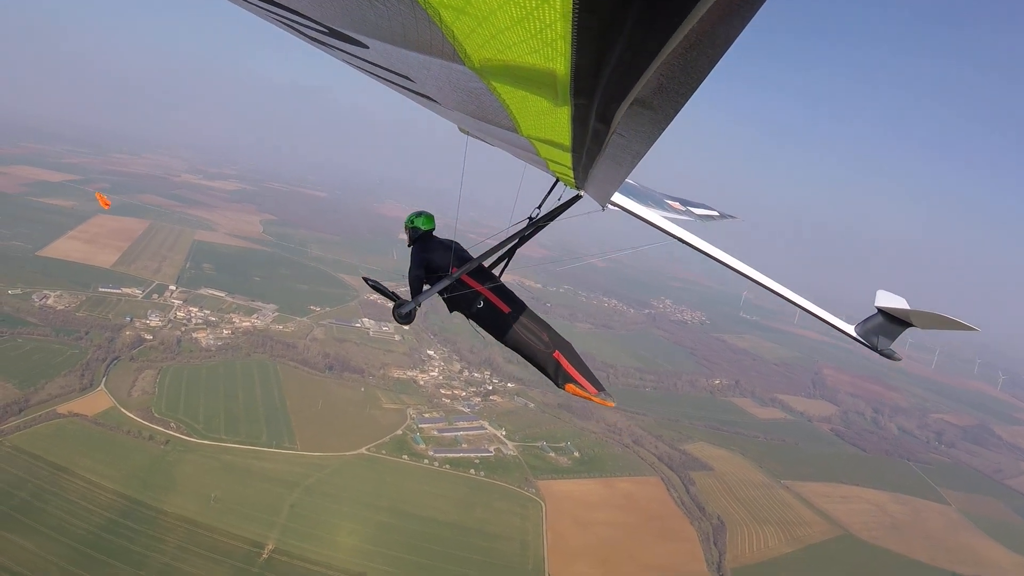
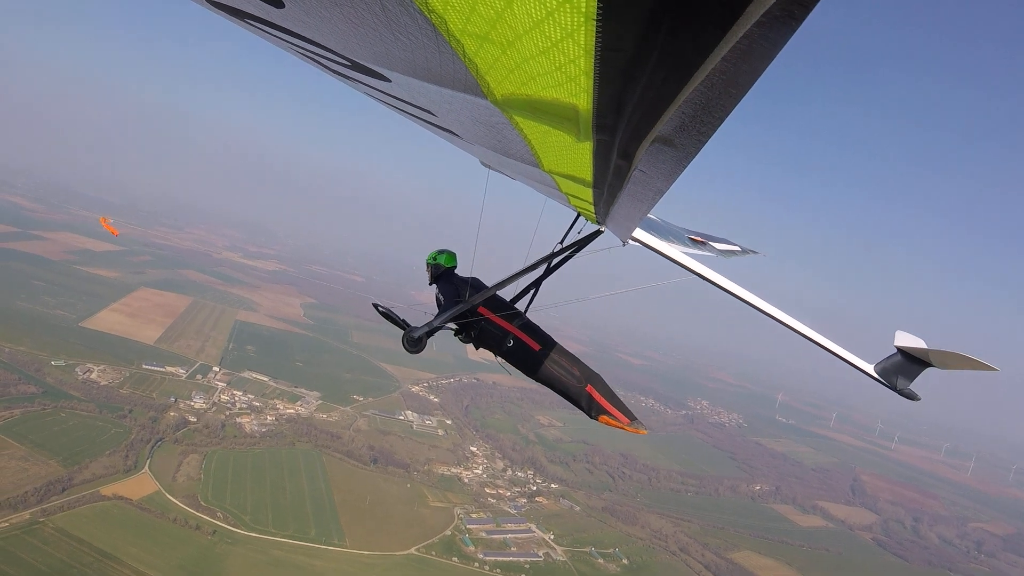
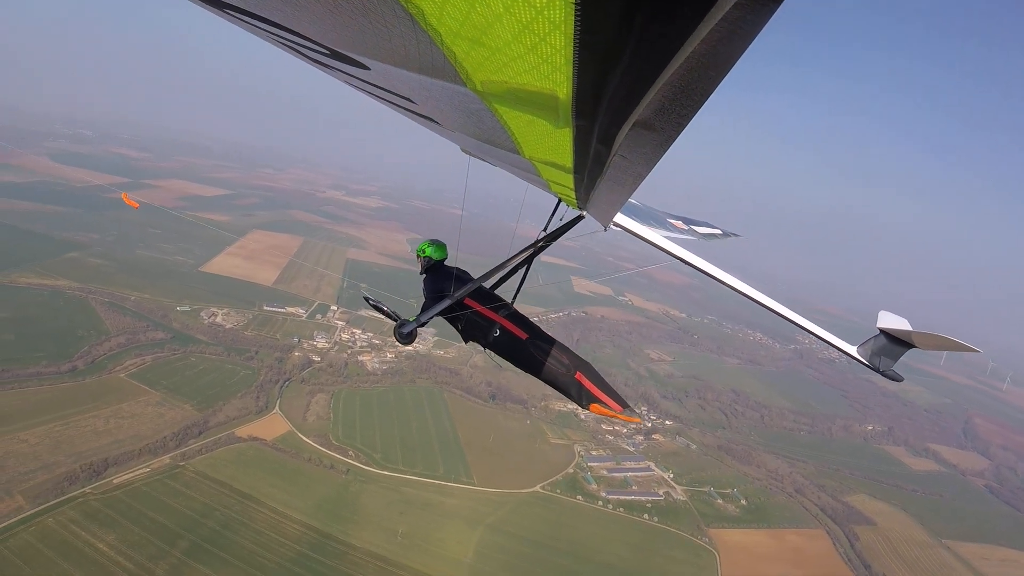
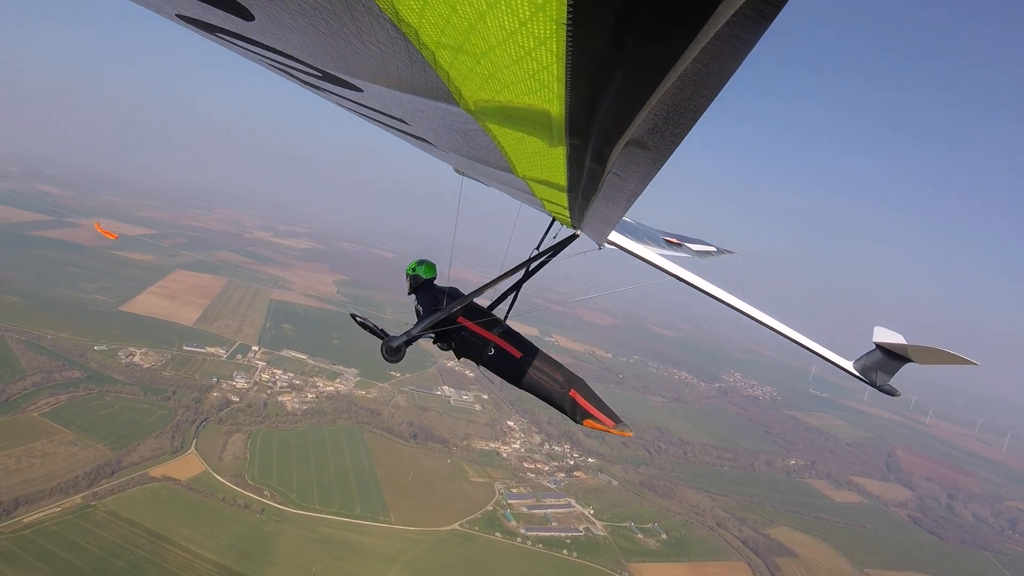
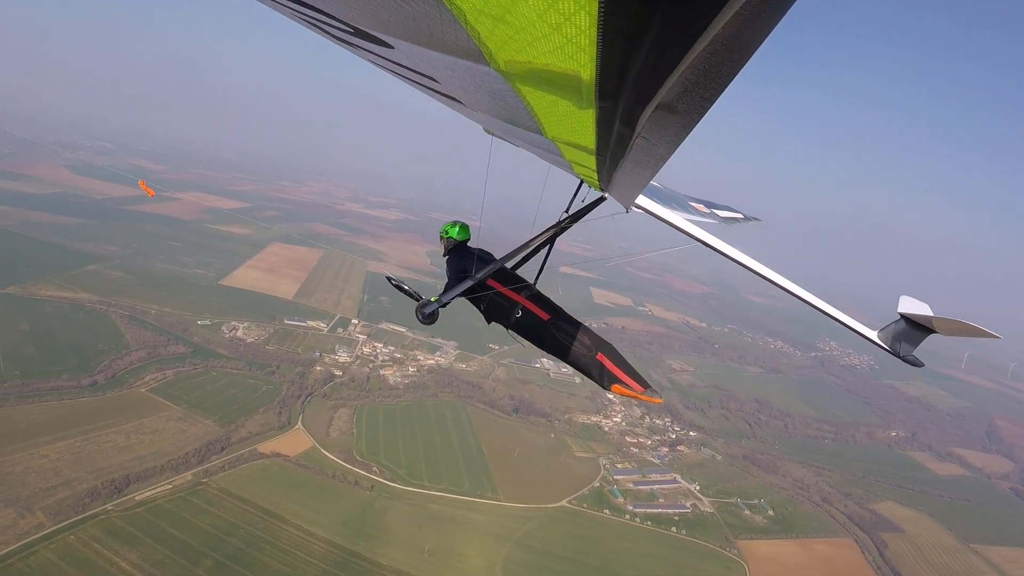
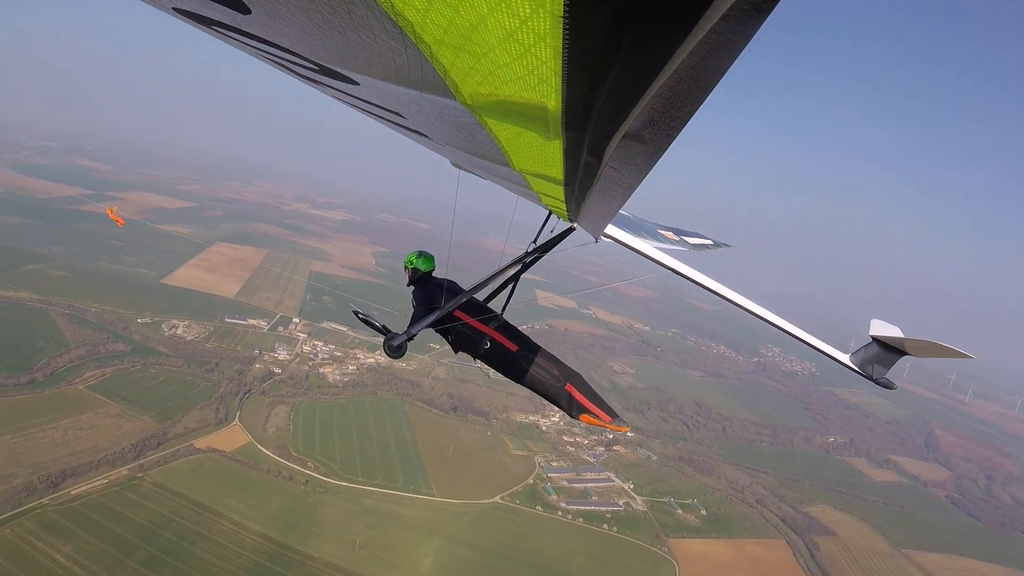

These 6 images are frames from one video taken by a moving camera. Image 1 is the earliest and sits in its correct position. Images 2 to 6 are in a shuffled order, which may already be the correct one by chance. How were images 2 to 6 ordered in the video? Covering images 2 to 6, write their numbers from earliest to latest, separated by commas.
2, 4, 6, 3, 5
